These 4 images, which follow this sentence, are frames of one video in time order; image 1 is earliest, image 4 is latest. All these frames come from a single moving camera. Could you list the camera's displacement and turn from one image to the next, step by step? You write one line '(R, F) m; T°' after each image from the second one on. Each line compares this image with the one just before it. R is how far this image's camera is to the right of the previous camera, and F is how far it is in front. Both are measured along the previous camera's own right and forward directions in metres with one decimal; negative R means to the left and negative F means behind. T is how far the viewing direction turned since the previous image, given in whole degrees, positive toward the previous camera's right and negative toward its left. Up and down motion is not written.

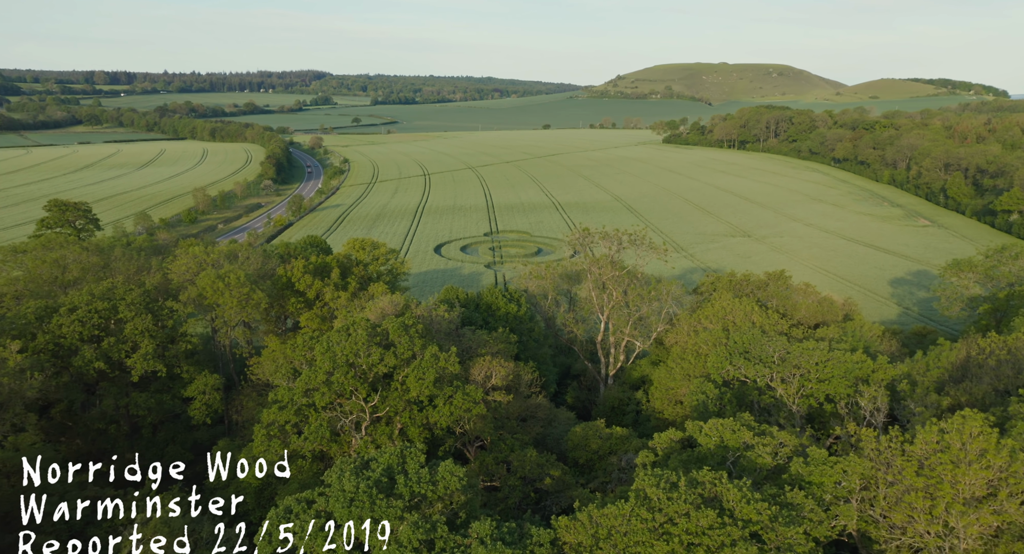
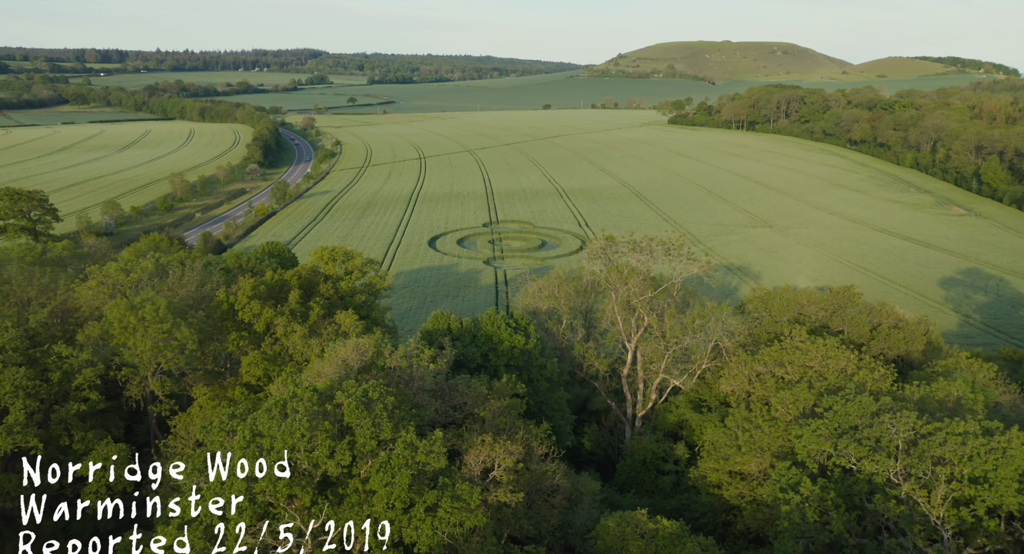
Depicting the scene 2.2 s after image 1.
(-0.4, +9.7) m; 0°
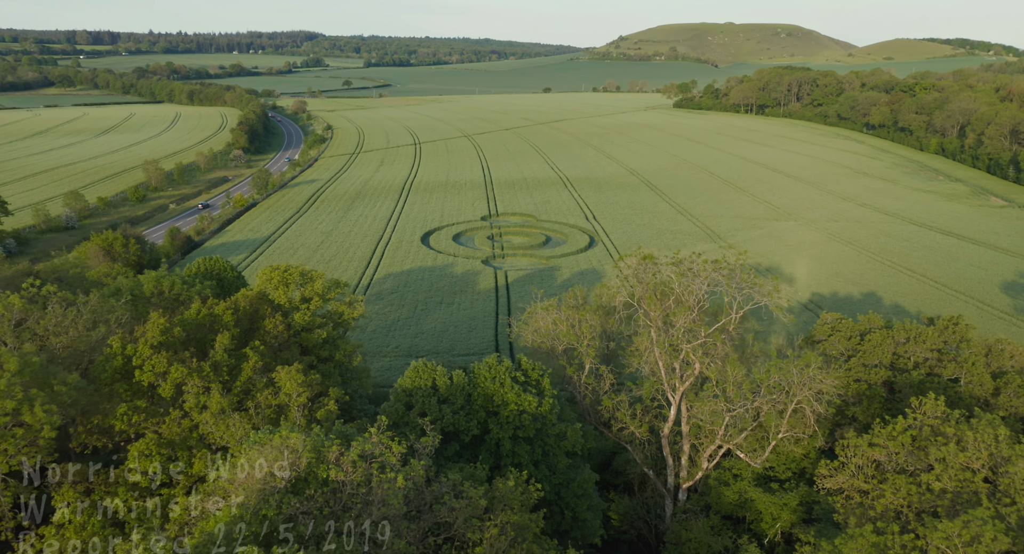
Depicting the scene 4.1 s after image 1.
(-0.4, +9.6) m; 0°
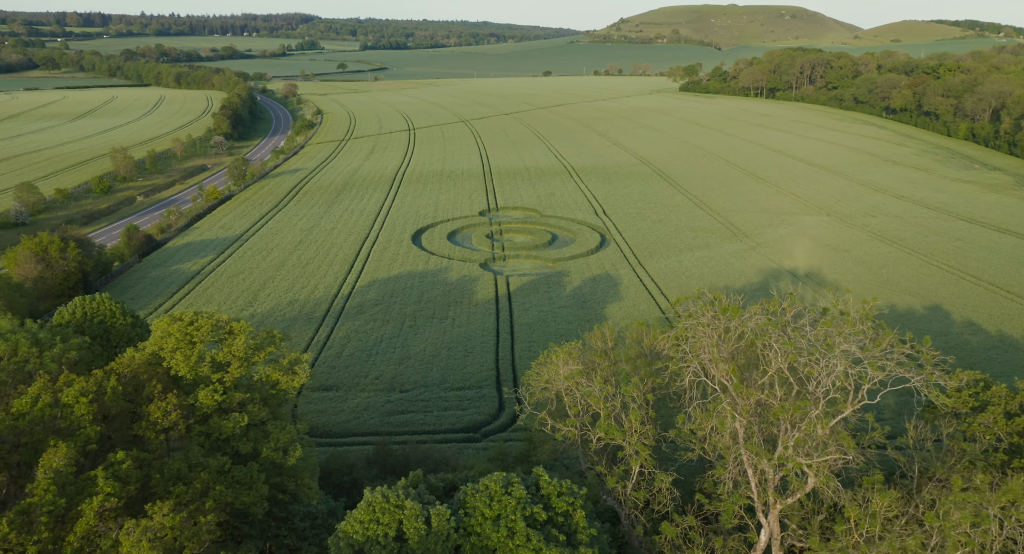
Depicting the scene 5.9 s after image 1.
(-0.4, +10.1) m; 0°
